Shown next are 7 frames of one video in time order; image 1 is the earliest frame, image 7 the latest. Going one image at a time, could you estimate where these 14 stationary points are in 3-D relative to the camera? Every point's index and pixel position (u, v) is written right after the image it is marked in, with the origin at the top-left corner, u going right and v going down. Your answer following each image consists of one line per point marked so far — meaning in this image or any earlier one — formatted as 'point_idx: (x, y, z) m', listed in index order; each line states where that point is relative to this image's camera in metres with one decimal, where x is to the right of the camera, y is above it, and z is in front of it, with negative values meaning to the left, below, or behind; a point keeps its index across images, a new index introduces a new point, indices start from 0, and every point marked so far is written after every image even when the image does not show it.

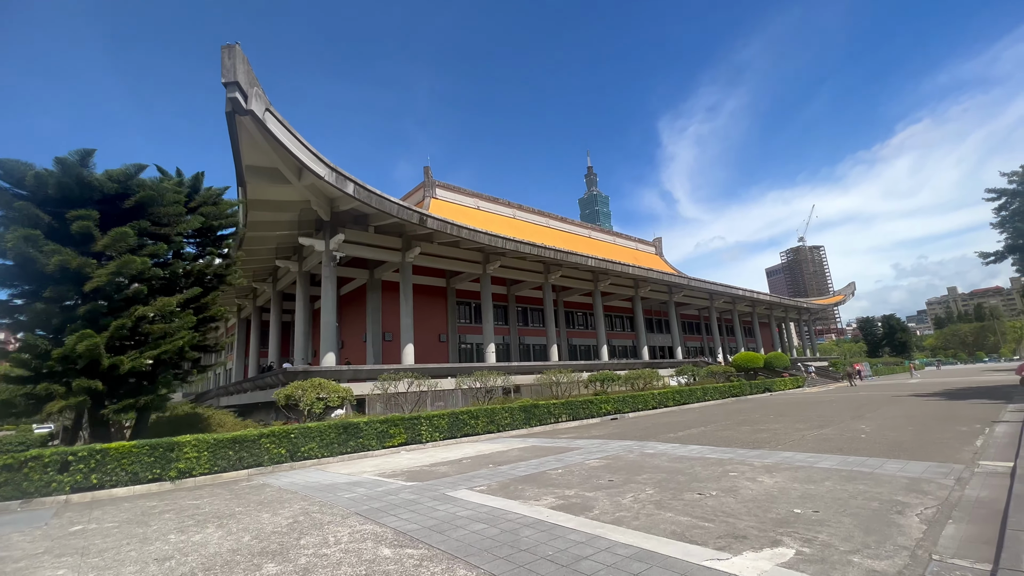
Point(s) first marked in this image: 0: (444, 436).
0: (-1.8, -3.9, +12.5) m
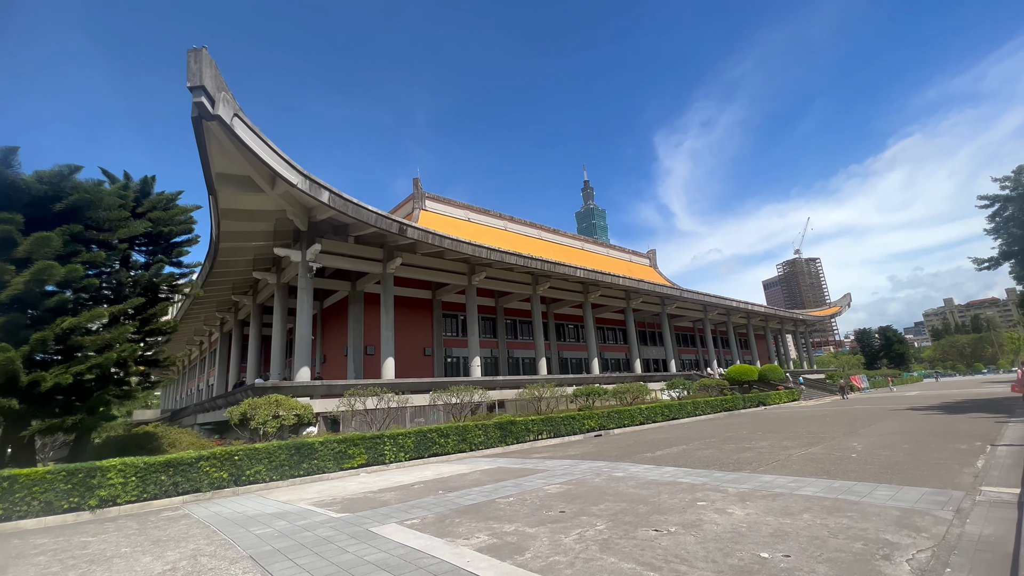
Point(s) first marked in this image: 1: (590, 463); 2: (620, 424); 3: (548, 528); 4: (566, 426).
0: (-2.5, -4.1, +11.7) m
1: (+1.4, -3.3, +8.9) m
2: (+3.9, -4.9, +17.2) m
3: (+0.4, -2.4, +4.7) m
4: (+1.8, -4.5, +15.5) m
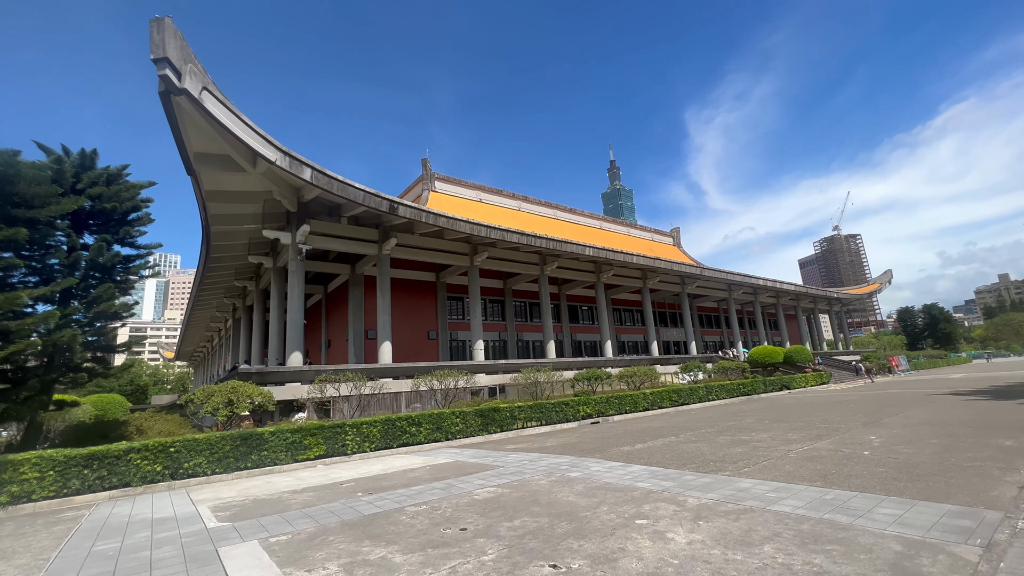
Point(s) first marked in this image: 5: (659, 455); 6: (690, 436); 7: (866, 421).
0: (-3.1, -3.6, +10.8) m
1: (+0.7, -2.8, +7.7) m
2: (+3.6, -4.1, +16.0) m
3: (-0.7, -2.1, +3.6) m
4: (+1.4, -3.8, +14.4) m
5: (+2.3, -2.6, +7.4) m
6: (+3.5, -2.9, +9.2) m
7: (+7.1, -2.7, +9.5) m
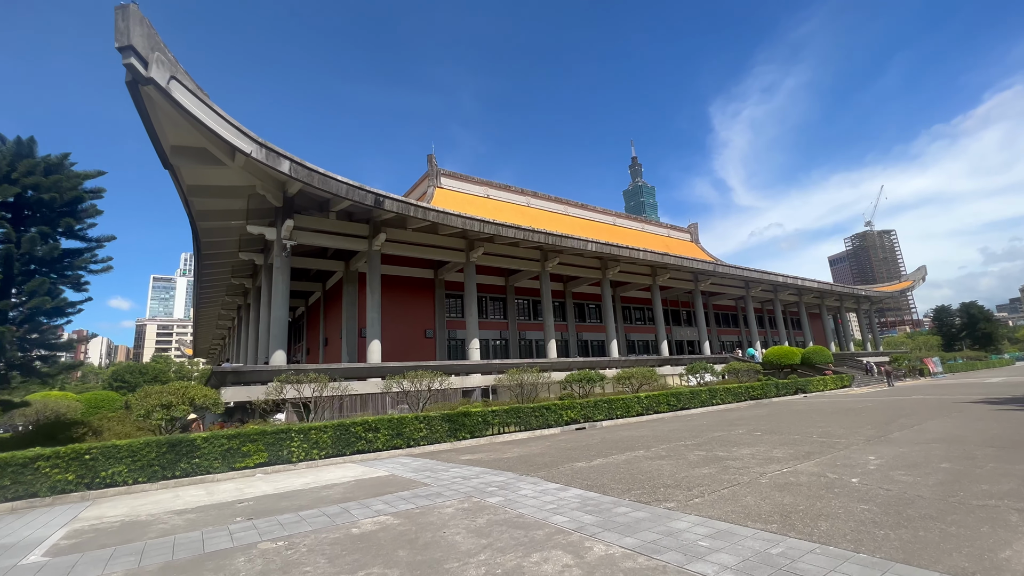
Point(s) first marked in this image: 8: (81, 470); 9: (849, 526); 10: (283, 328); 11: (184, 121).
0: (-3.9, -3.5, +10.0) m
1: (-0.3, -2.7, +6.7) m
2: (+3.0, -4.0, +14.8) m
3: (-1.8, -2.0, +2.7) m
4: (+0.7, -3.7, +13.3) m
5: (+1.3, -2.5, +6.3) m
6: (+2.6, -2.8, +8.1) m
7: (+6.2, -2.6, +8.2) m
8: (-7.1, -3.0, +7.8) m
9: (+2.8, -2.0, +3.9) m
10: (-9.2, -1.6, +18.9) m
11: (-10.7, +5.5, +15.5) m
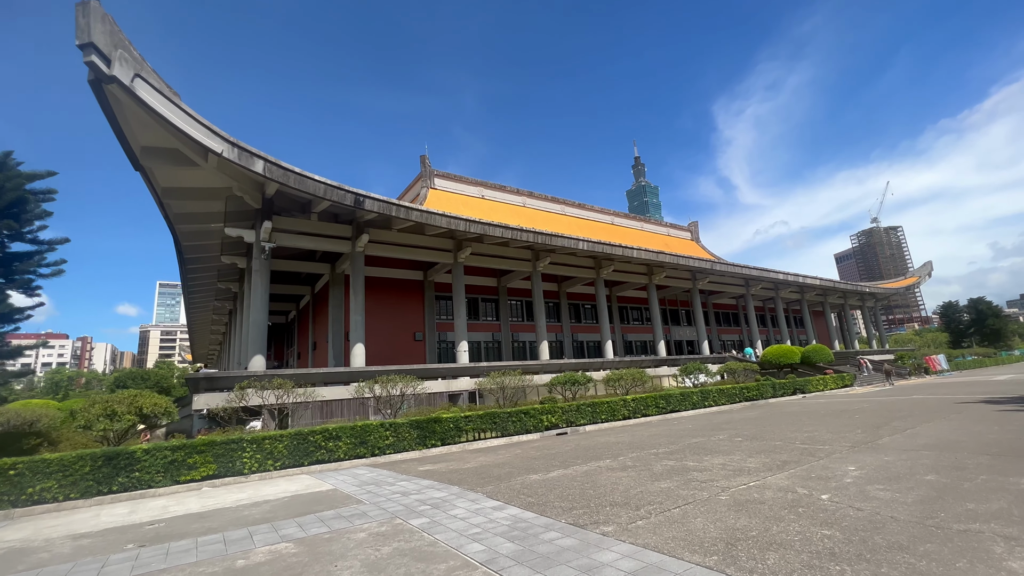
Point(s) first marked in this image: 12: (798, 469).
0: (-4.6, -3.5, +9.4) m
1: (-1.0, -2.6, +6.1) m
2: (+2.4, -3.9, +14.2) m
3: (-2.6, -1.9, +2.1) m
4: (+0.1, -3.7, +12.7) m
5: (+0.6, -2.4, +5.7) m
6: (+1.9, -2.7, +7.5) m
7: (+5.5, -2.4, +7.5) m
8: (-7.8, -3.1, +7.3) m
9: (+2.0, -1.9, +3.3) m
10: (-9.7, -1.7, +18.4) m
11: (-11.4, +5.3, +15.1) m
12: (+3.6, -2.3, +6.0) m
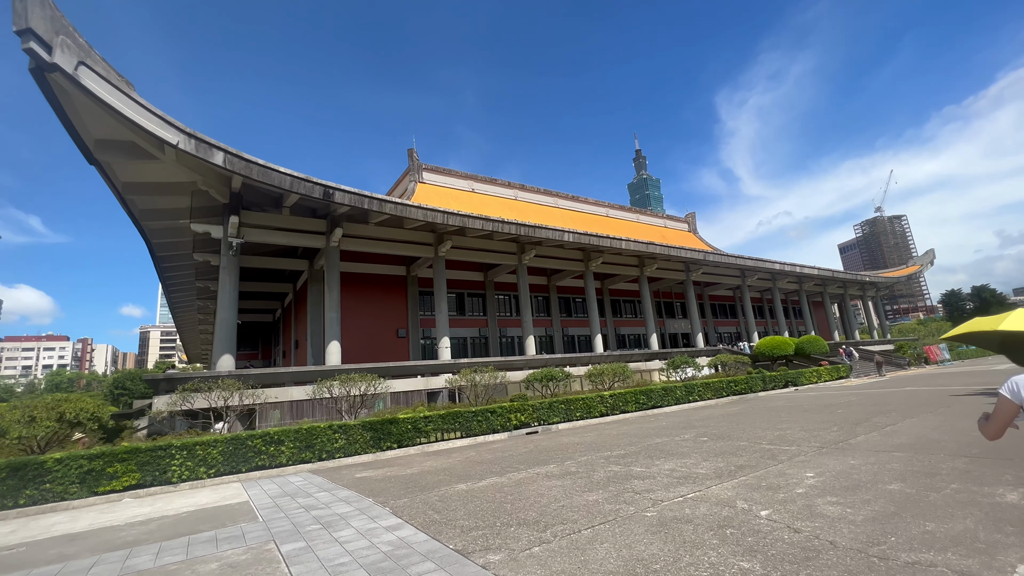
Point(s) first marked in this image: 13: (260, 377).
0: (-5.5, -3.4, +8.8) m
1: (-2.0, -2.5, +5.5) m
2: (+1.6, -3.7, +13.5) m
3: (-3.6, -1.9, +1.5) m
4: (-0.8, -3.5, +12.1) m
5: (-0.4, -2.3, +5.0) m
6: (+0.9, -2.5, +6.8) m
7: (+4.6, -2.2, +6.8) m
8: (-8.7, -3.0, +6.7) m
9: (+1.1, -1.7, +2.6) m
10: (-10.6, -1.6, +17.8) m
11: (-12.4, +5.4, +14.4) m
12: (+2.7, -2.1, +5.2) m
13: (-7.1, -2.5, +13.3) m
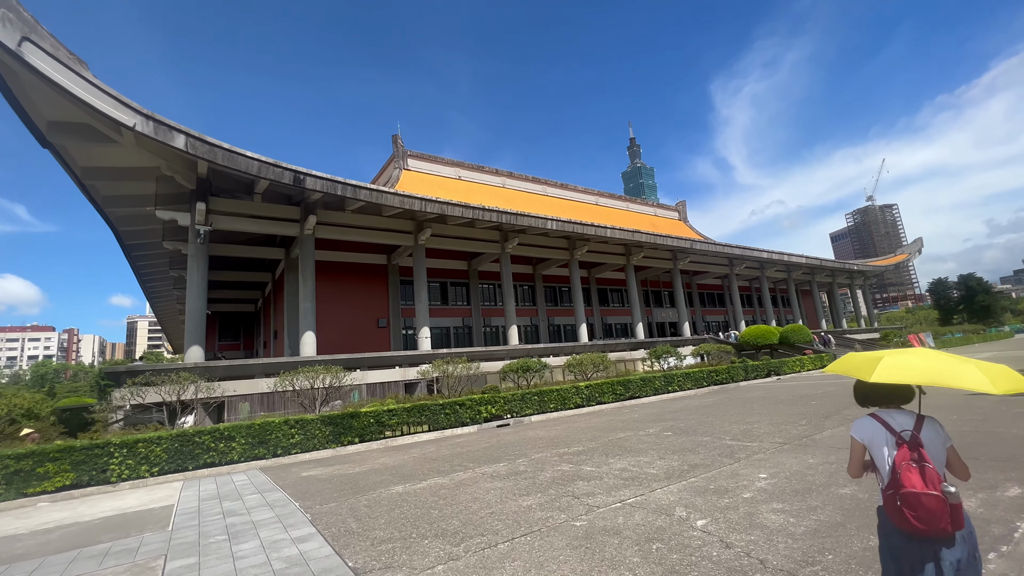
0: (-6.2, -3.2, +8.4) m
1: (-2.6, -2.4, +5.1) m
2: (+0.8, -3.4, +13.2) m
3: (-4.2, -1.8, +1.0) m
4: (-1.5, -3.2, +11.7) m
5: (-1.1, -2.2, +4.6) m
6: (+0.2, -2.4, +6.4) m
7: (+3.9, -2.0, +6.5) m
8: (-9.4, -2.9, +6.2) m
9: (+0.4, -1.7, +2.2) m
10: (-11.4, -1.2, +17.3) m
11: (-13.2, +5.7, +13.7) m
12: (+2.0, -2.0, +4.9) m
13: (-7.9, -2.2, +12.8) m
